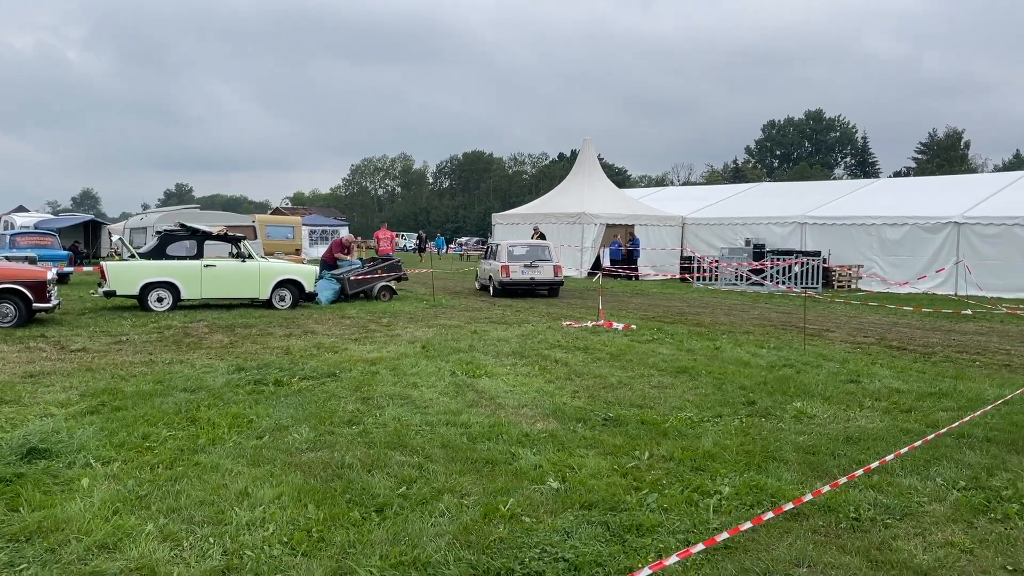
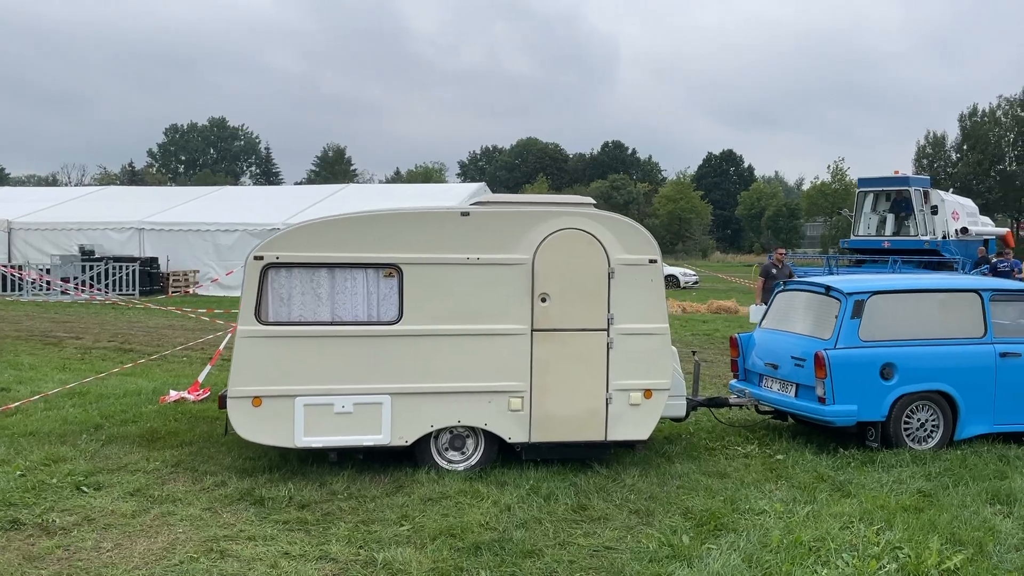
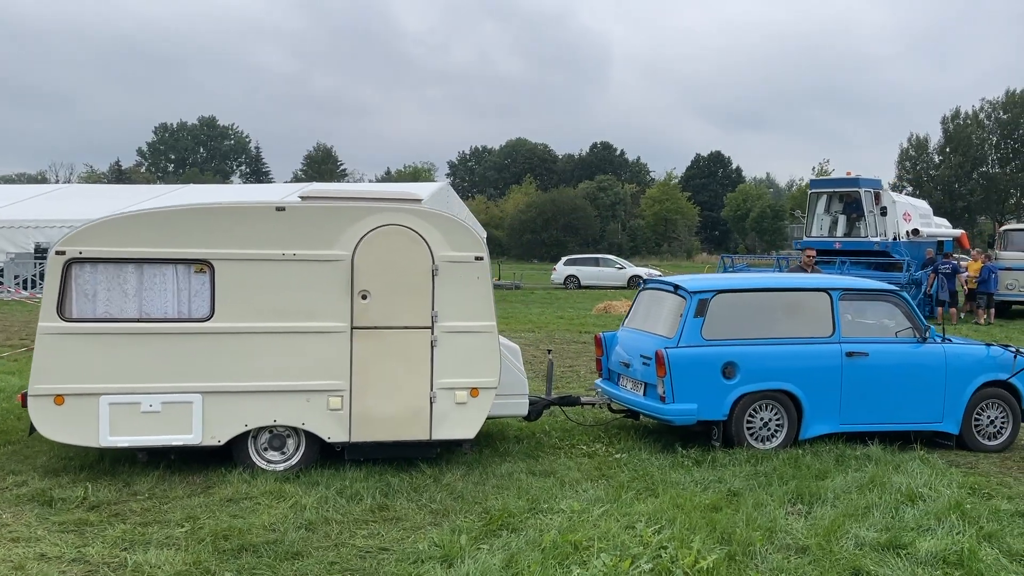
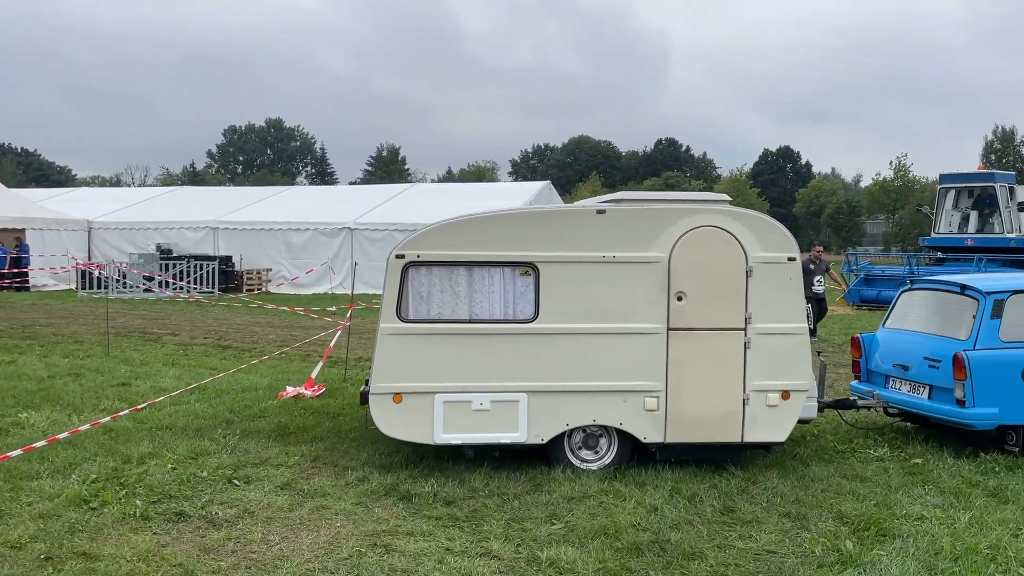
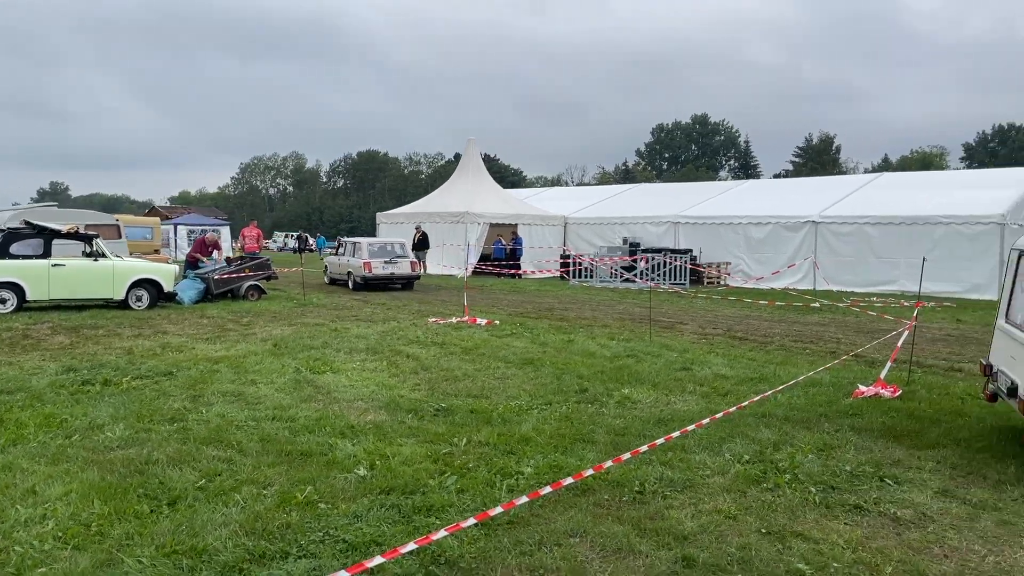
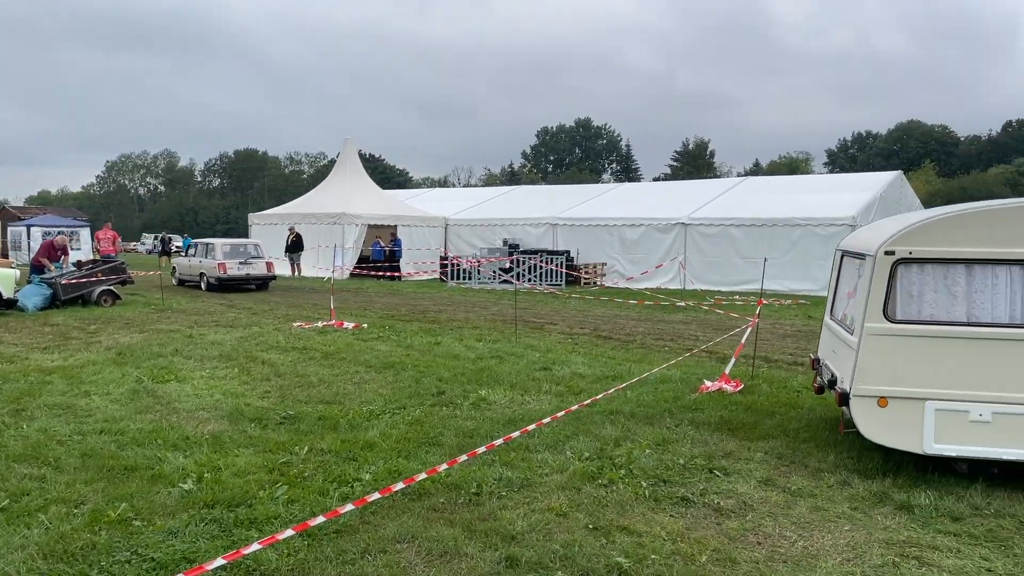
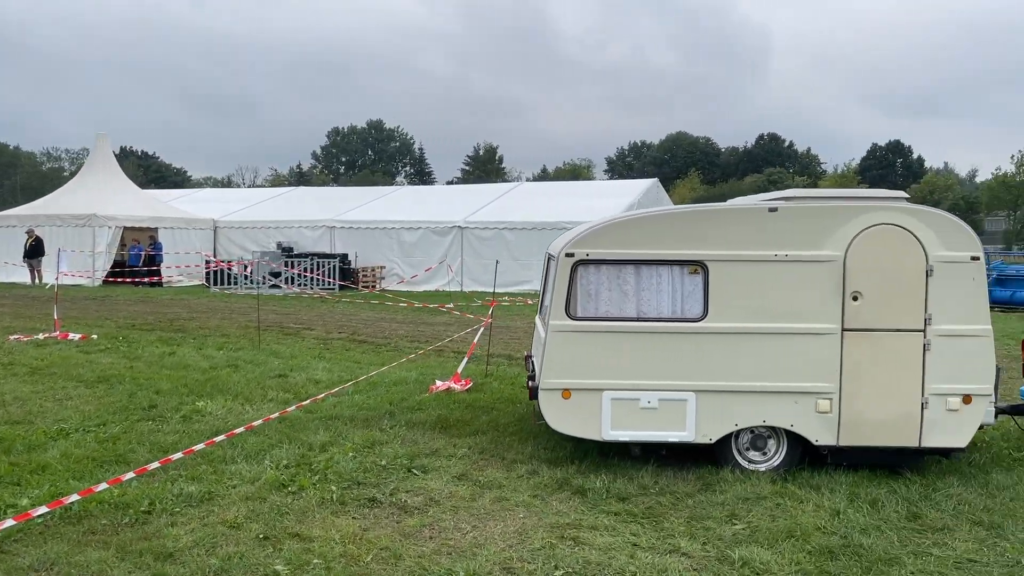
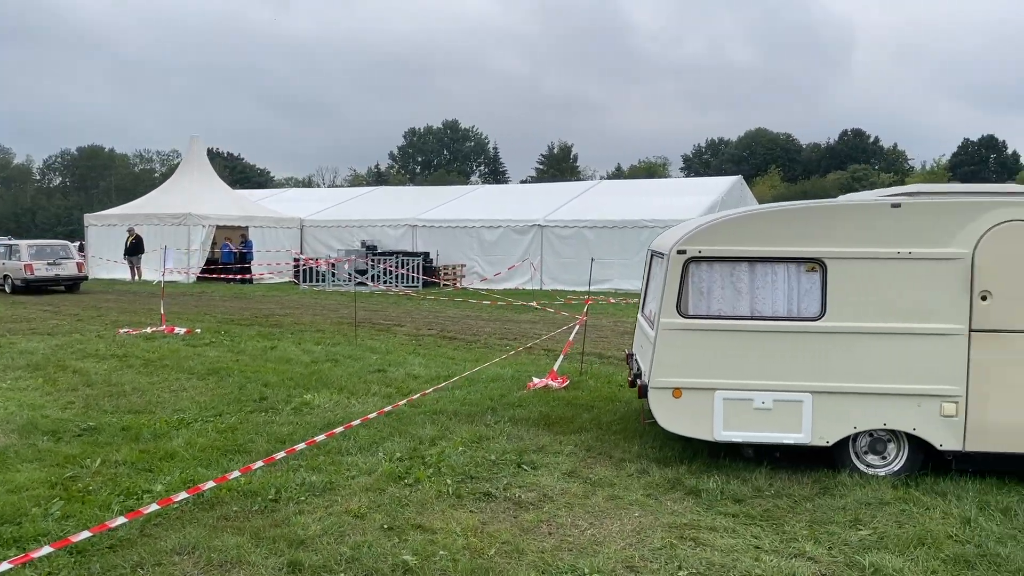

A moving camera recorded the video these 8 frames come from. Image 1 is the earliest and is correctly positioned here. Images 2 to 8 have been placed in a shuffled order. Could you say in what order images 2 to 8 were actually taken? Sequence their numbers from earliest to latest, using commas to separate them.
5, 6, 8, 7, 4, 2, 3
